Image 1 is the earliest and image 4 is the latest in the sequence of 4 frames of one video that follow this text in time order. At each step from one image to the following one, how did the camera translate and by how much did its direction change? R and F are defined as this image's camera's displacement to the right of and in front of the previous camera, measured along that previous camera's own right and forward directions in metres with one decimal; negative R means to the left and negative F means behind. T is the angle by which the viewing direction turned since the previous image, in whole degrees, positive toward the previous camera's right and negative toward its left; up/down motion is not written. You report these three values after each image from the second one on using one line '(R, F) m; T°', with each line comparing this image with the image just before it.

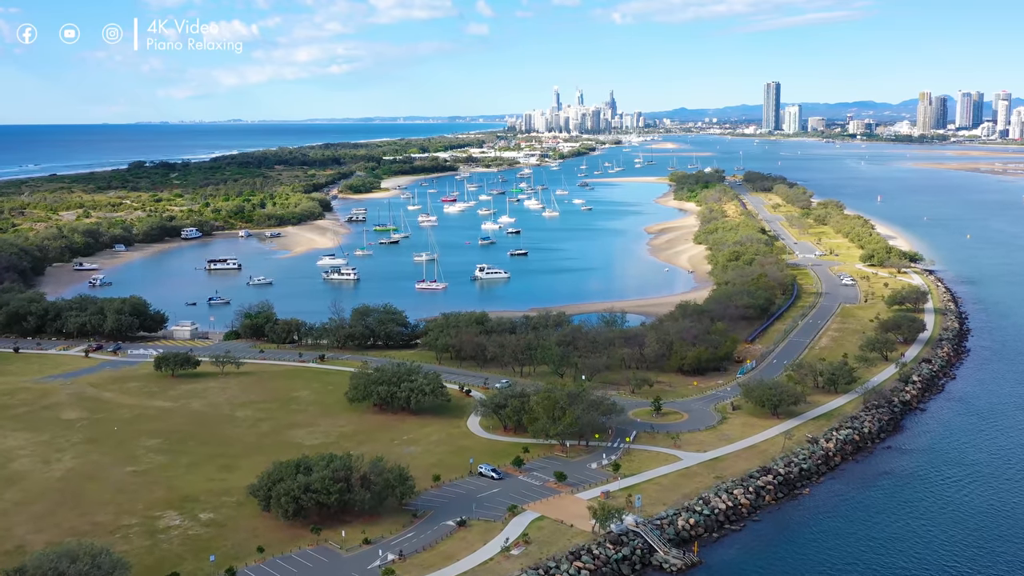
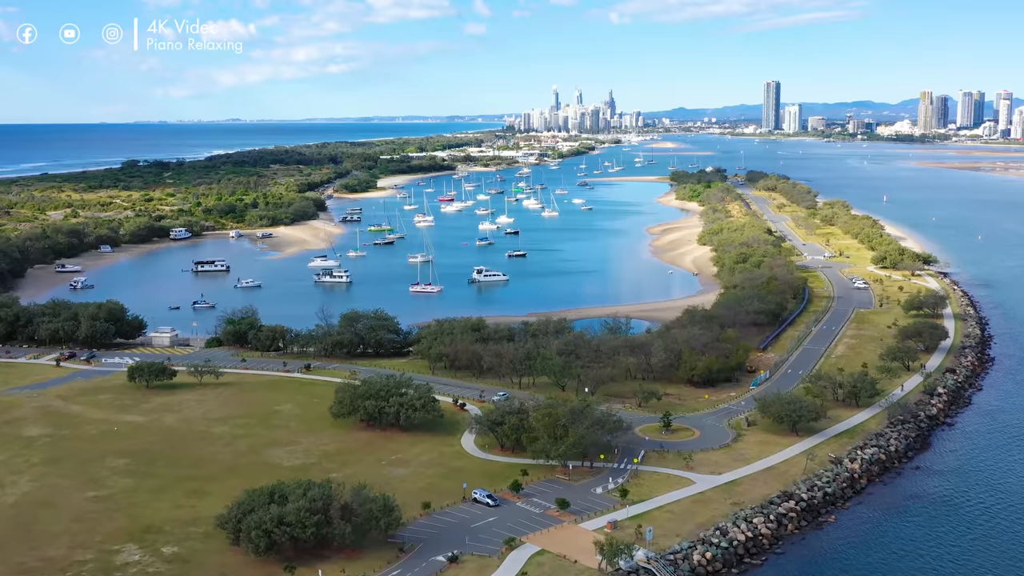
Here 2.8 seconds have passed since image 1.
(0.0, +2.5) m; 0°
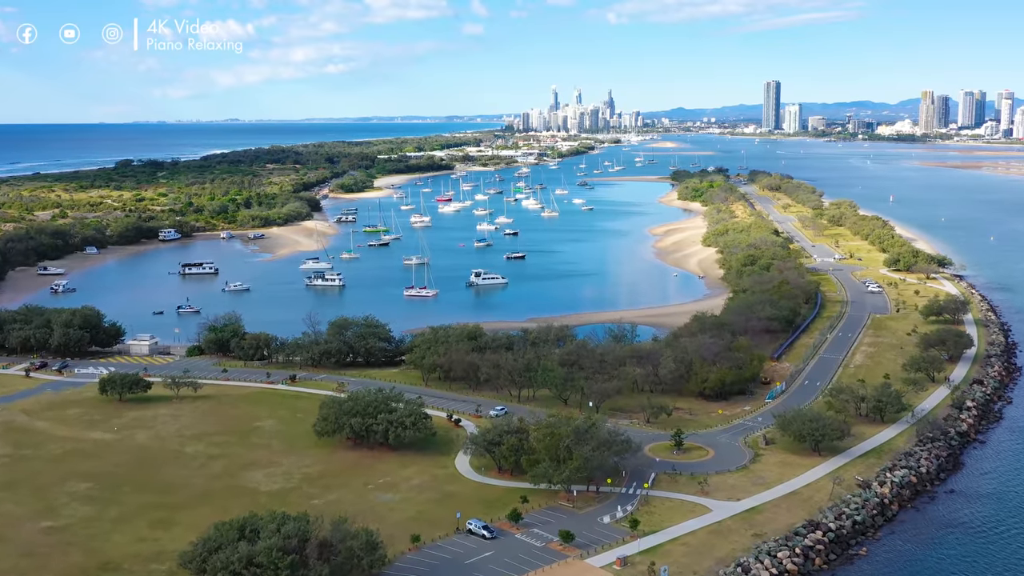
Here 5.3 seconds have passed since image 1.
(0.0, +2.4) m; 0°
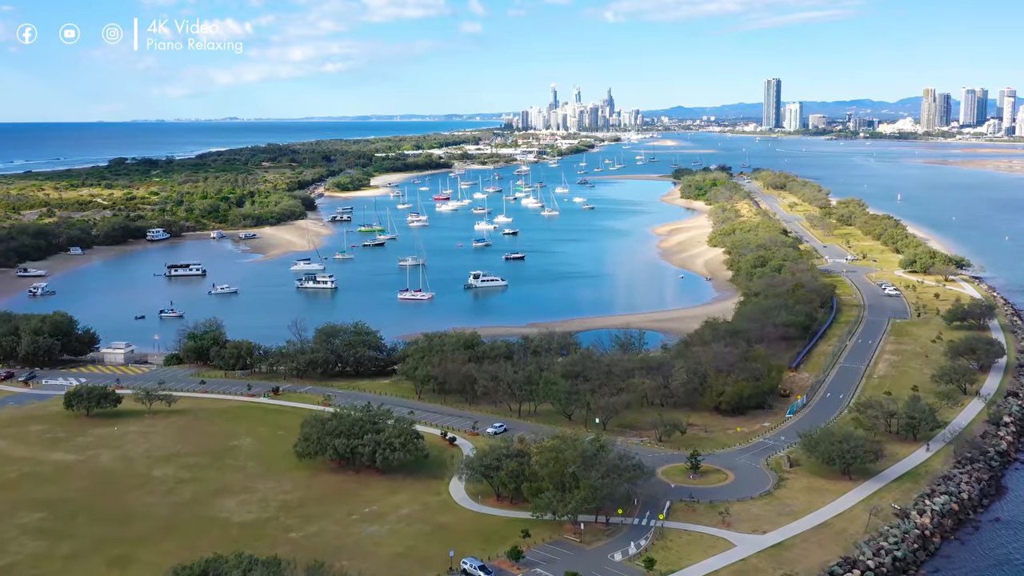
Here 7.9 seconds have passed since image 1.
(0.0, +2.6) m; 0°
